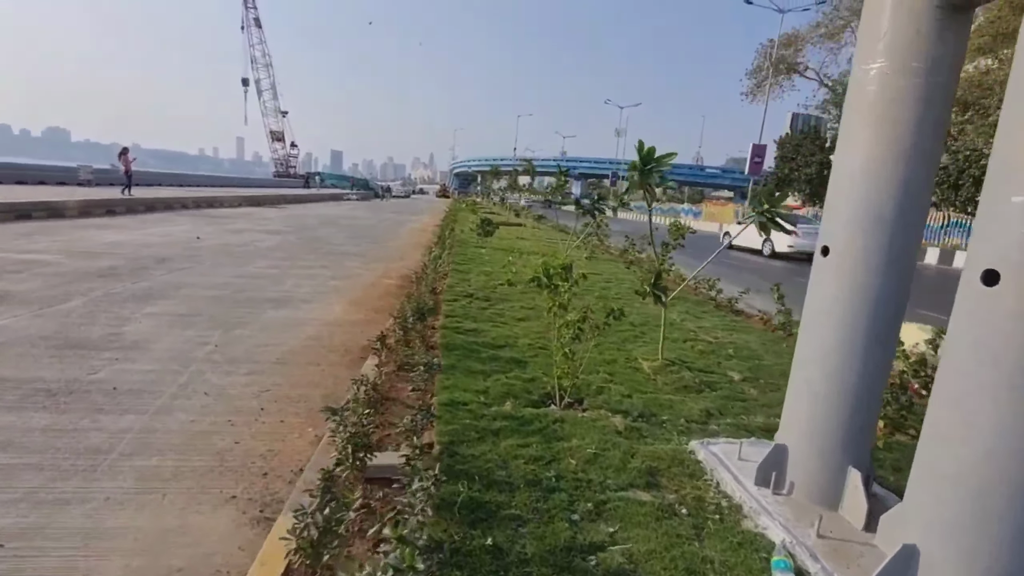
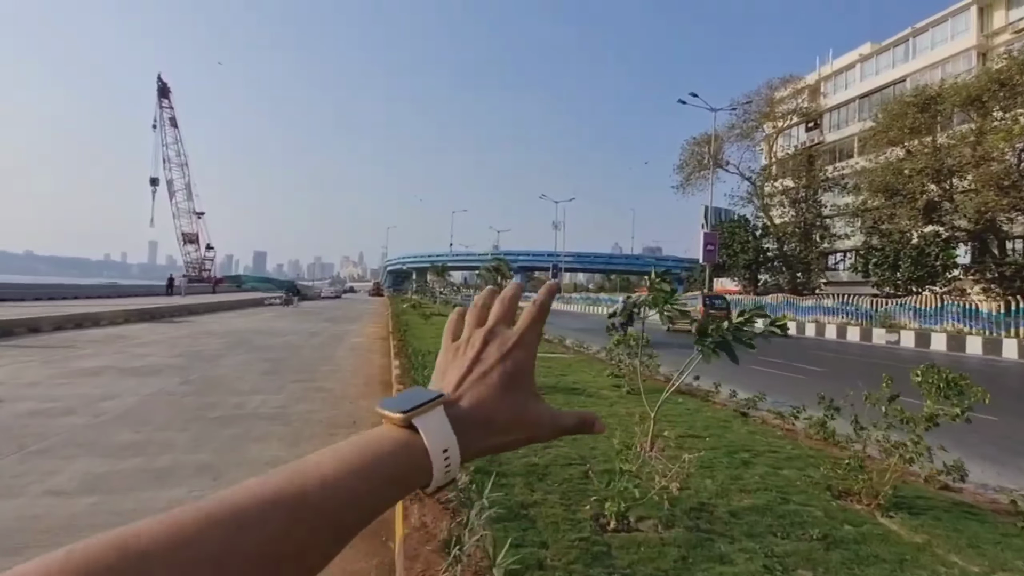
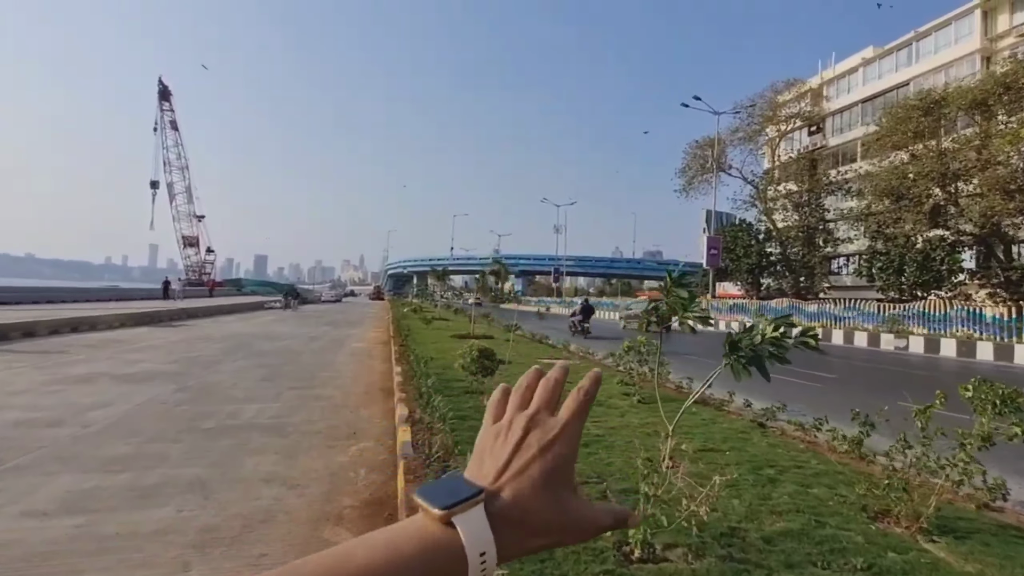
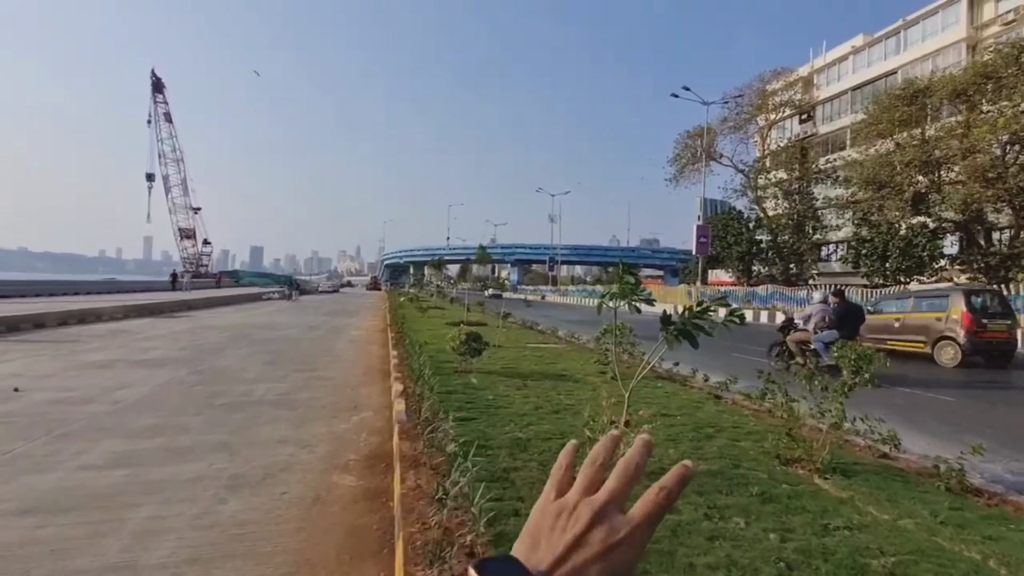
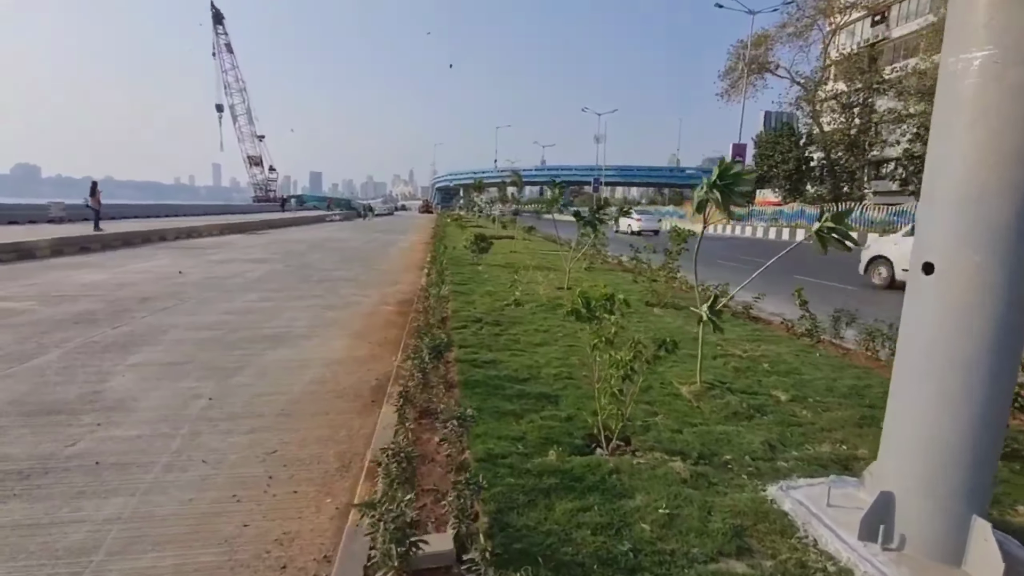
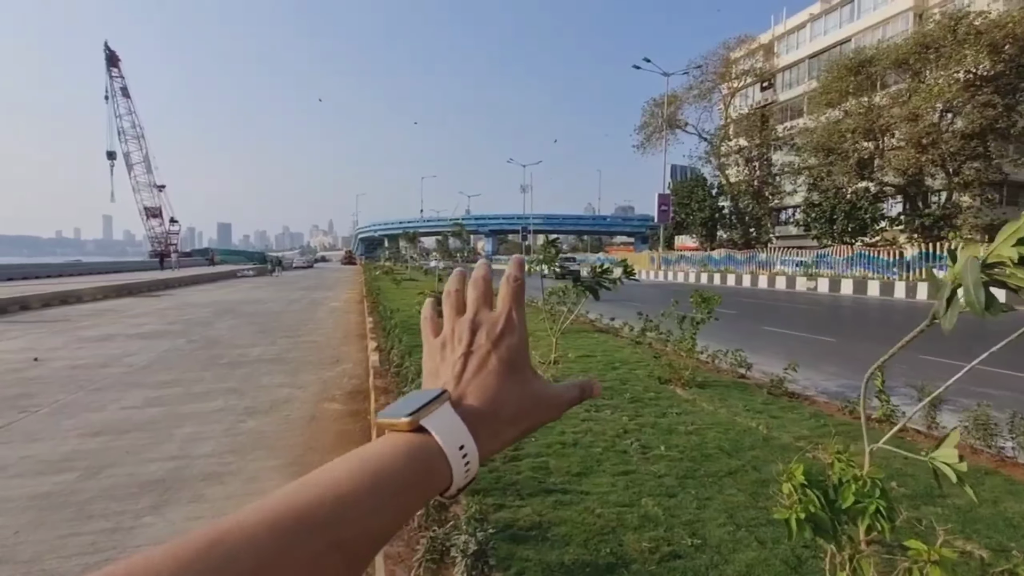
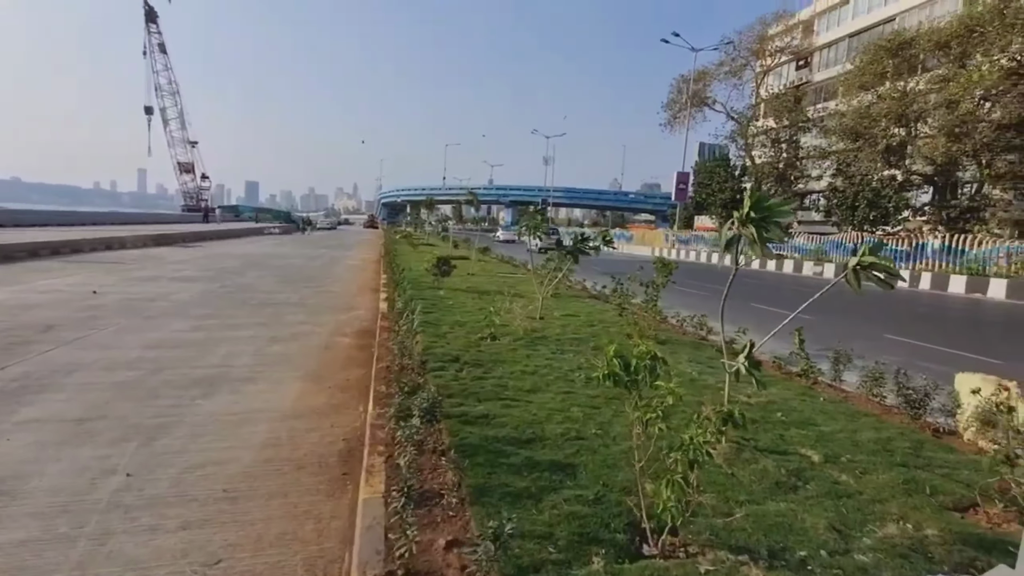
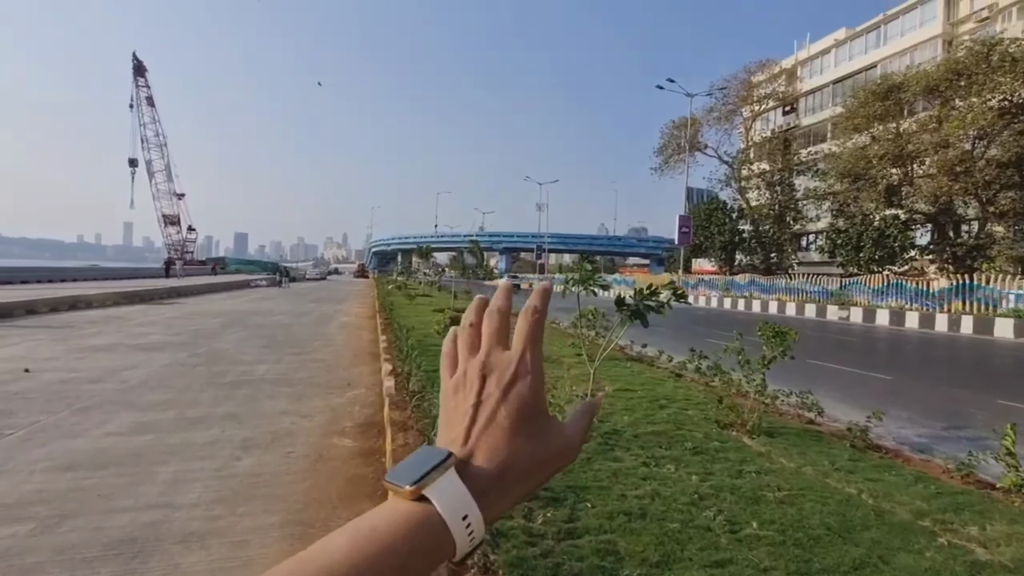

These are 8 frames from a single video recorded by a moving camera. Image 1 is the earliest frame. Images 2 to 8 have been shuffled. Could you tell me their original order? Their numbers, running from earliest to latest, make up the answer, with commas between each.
5, 7, 6, 8, 4, 2, 3
